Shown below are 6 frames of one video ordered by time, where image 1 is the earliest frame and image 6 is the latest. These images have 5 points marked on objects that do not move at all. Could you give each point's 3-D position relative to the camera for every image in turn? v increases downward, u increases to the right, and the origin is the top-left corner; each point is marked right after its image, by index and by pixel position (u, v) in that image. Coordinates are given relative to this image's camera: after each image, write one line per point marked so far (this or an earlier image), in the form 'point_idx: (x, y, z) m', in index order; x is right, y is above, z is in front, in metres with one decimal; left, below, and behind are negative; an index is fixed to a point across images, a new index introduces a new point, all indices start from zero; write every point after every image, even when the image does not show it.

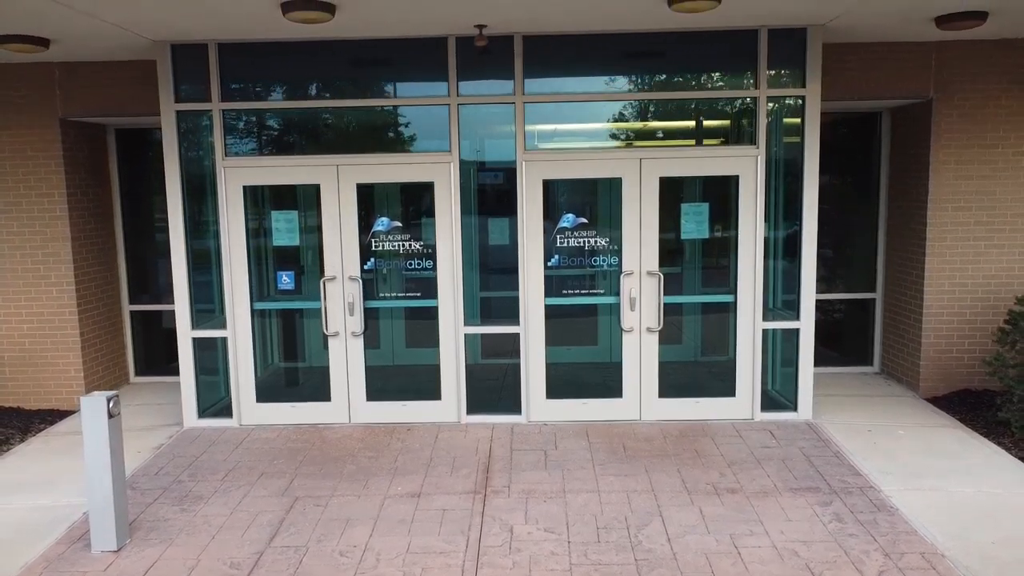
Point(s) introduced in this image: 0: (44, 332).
0: (-2.1, -0.2, +6.5) m
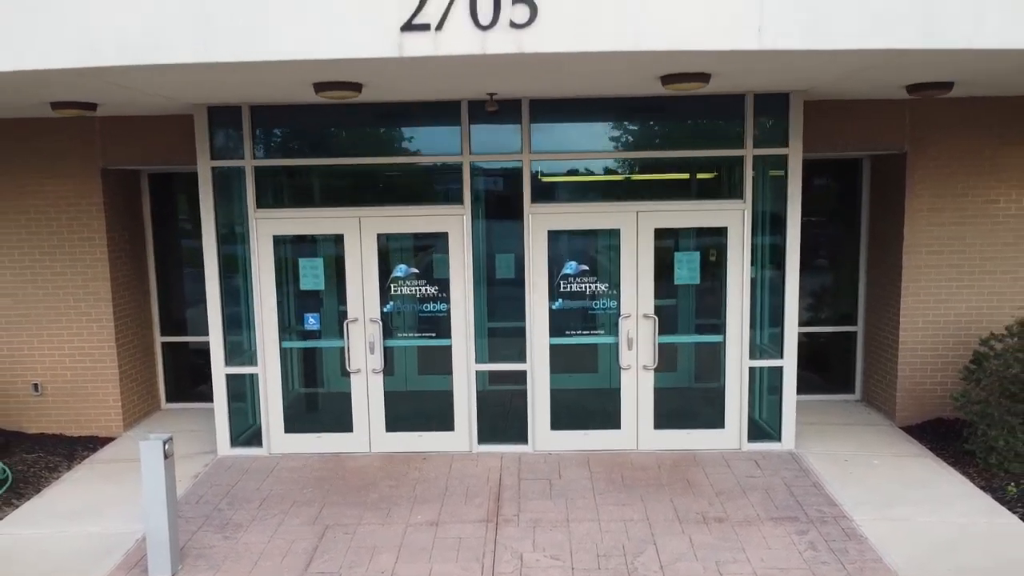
0: (-2.1, -0.4, +7.0) m
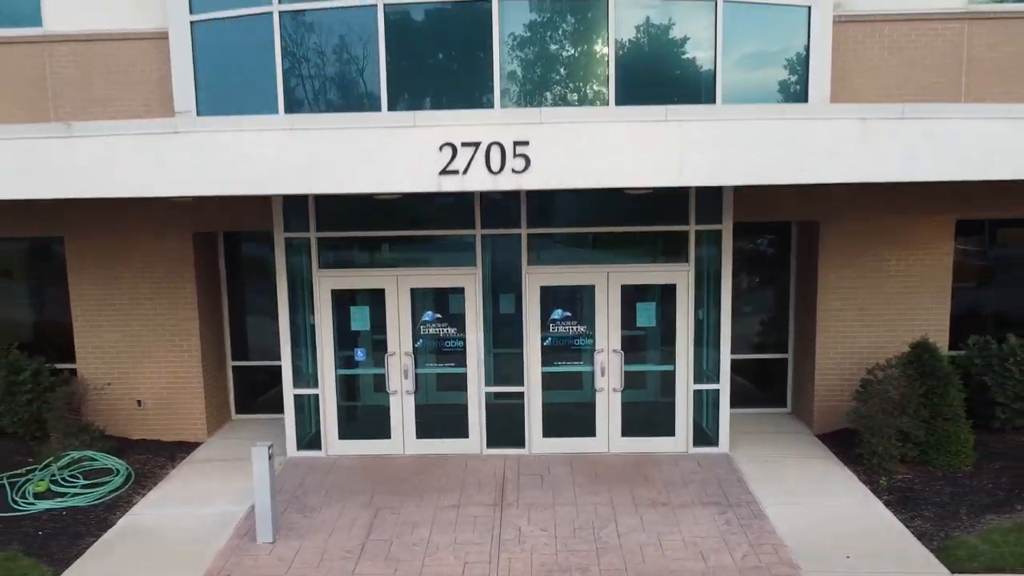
0: (-2.1, -0.6, +8.9) m
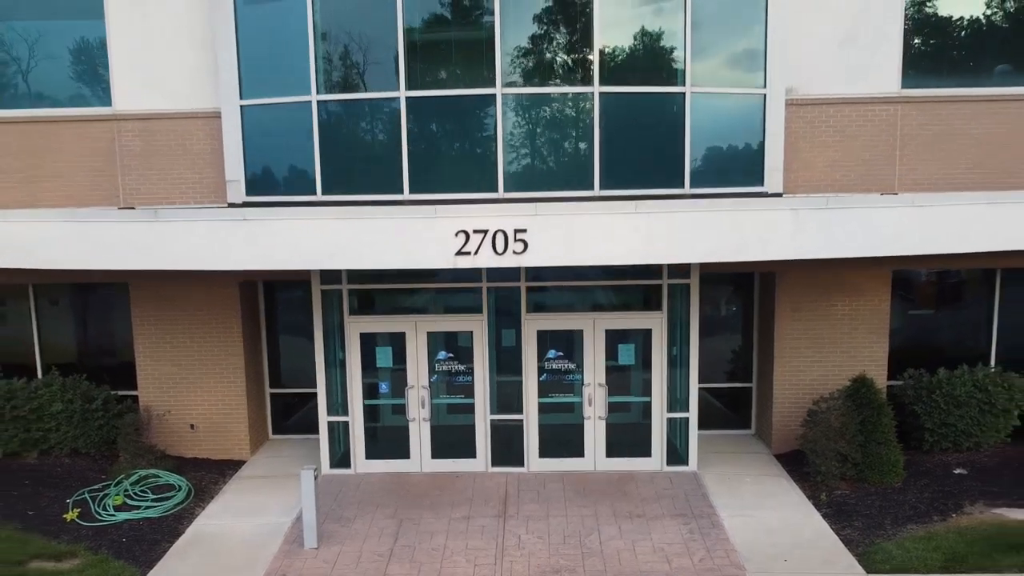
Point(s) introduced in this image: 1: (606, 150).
0: (-2.1, -0.9, +10.4) m
1: (+0.6, +0.9, +8.9) m
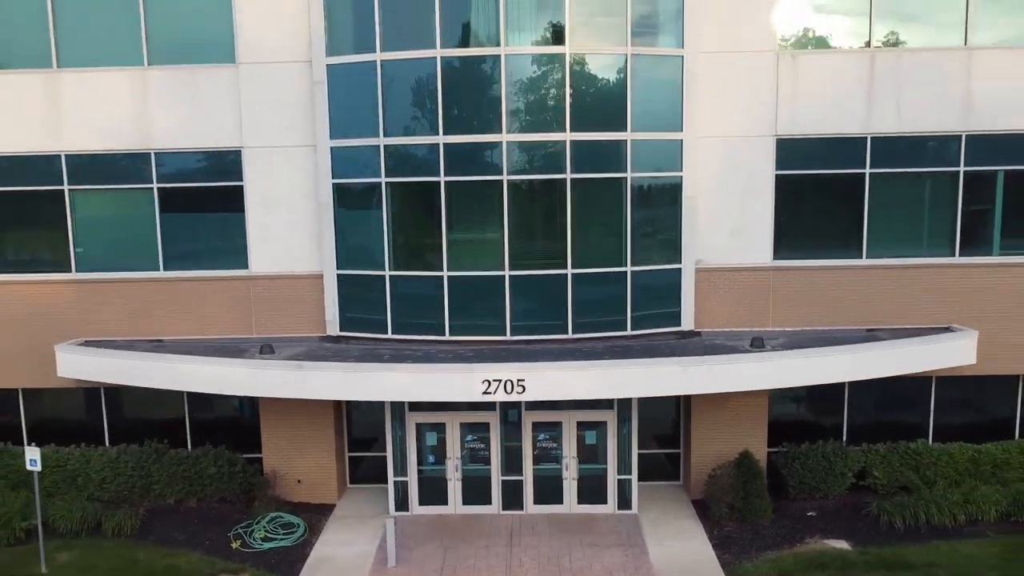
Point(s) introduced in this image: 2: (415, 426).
0: (-2.0, -2.0, +15.3) m
1: (+0.6, -0.1, +13.9) m
2: (-1.0, -1.4, +14.7) m
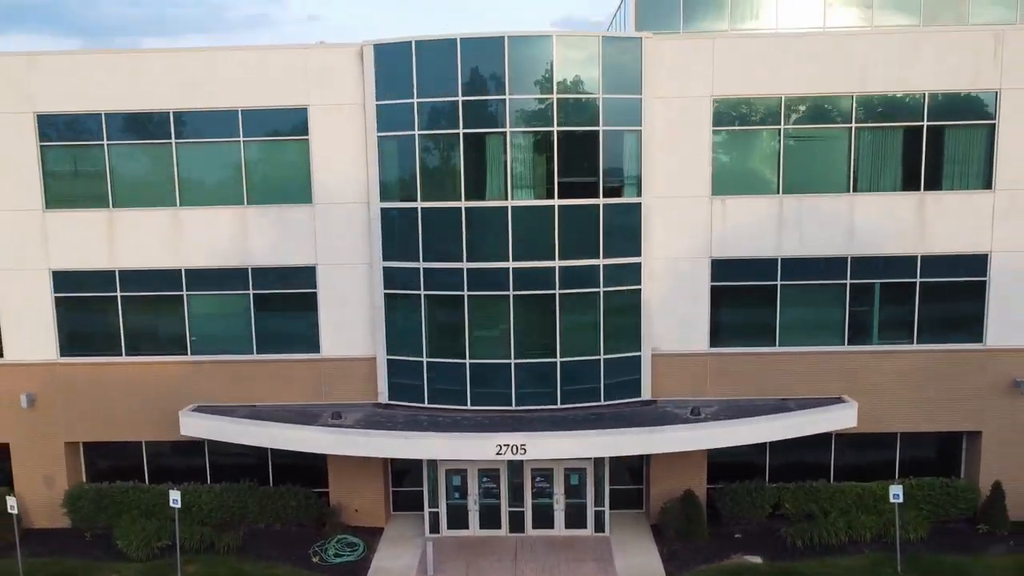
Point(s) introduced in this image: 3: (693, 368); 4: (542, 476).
0: (-2.0, -3.1, +20.5) m
1: (+0.7, -1.3, +19.0) m
2: (-1.0, -2.5, +19.8) m
3: (+2.5, -1.1, +19.8) m
4: (+0.4, -2.6, +19.8) m
